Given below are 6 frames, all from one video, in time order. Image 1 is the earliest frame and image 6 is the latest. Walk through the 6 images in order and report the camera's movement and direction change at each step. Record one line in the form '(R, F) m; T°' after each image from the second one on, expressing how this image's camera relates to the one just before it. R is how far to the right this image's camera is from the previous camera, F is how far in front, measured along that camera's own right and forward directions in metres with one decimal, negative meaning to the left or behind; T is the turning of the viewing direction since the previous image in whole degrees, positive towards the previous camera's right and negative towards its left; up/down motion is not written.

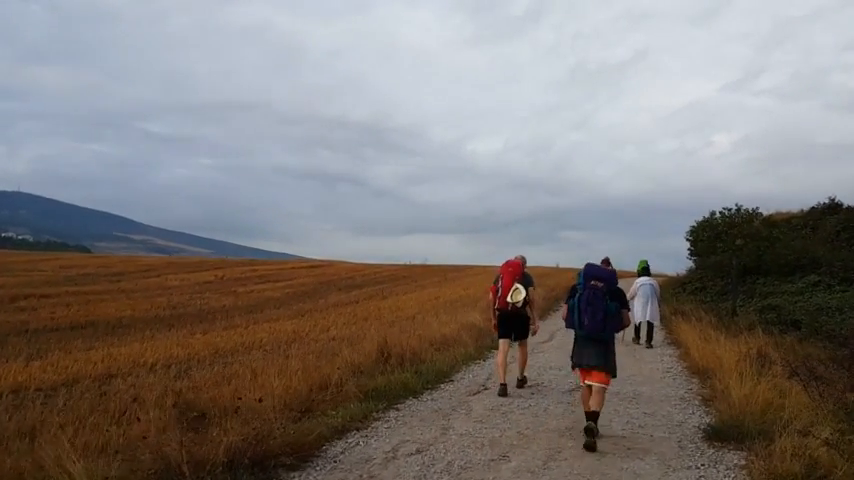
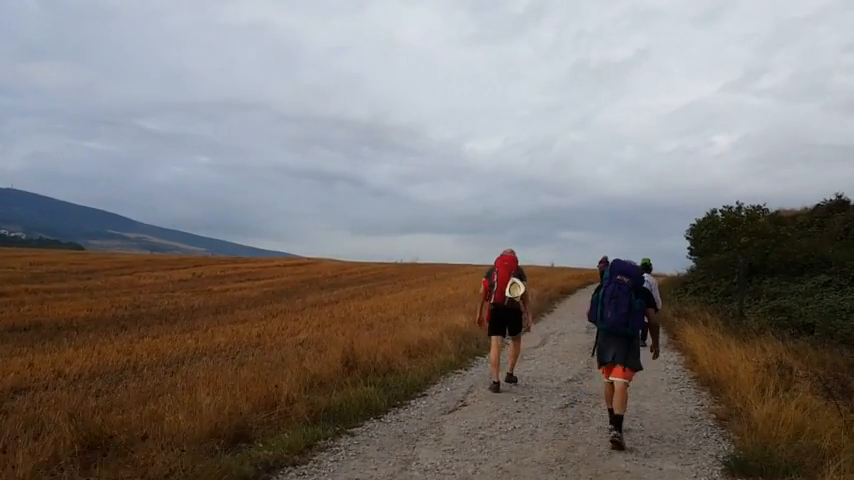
(+0.3, +1.5) m; 0°
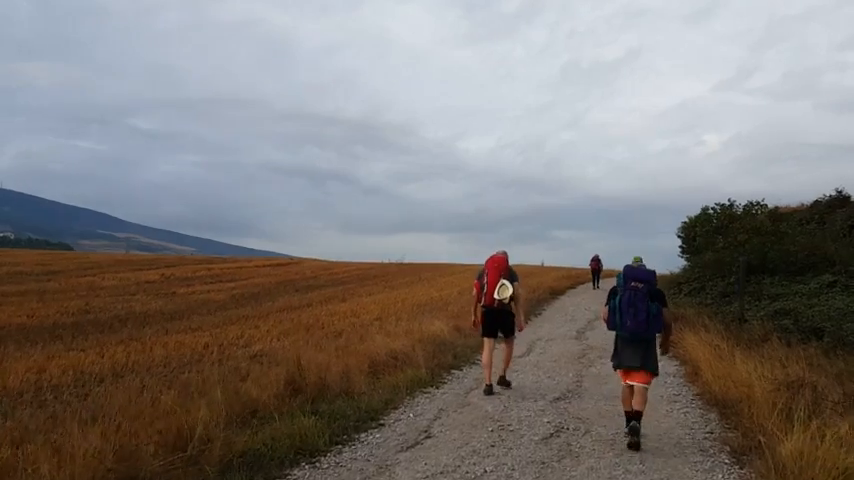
(+0.4, +1.6) m; +1°
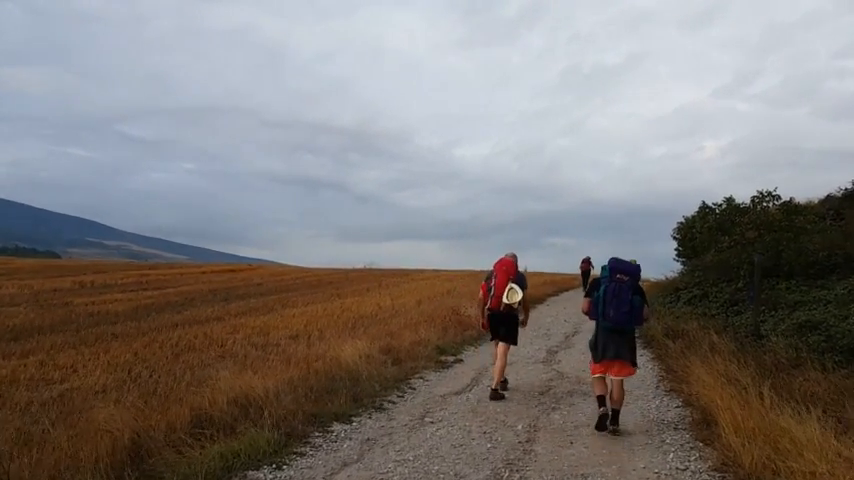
(+1.3, +4.0) m; 0°
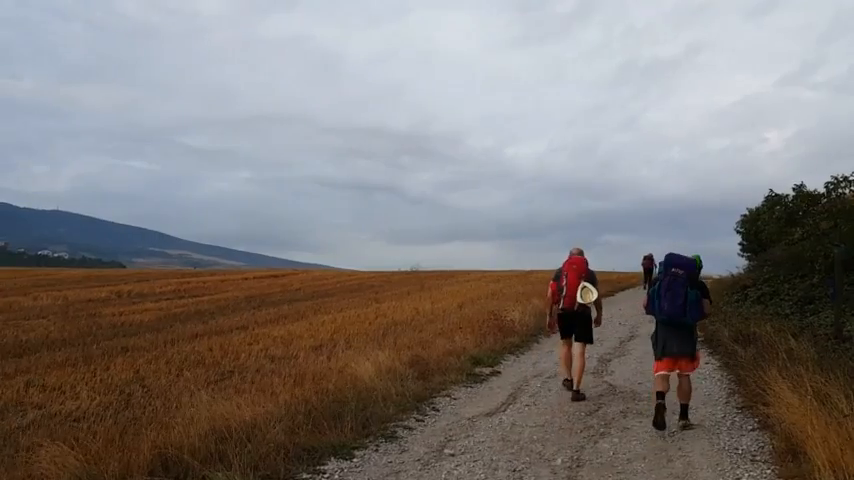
(+0.4, +1.3) m; -4°
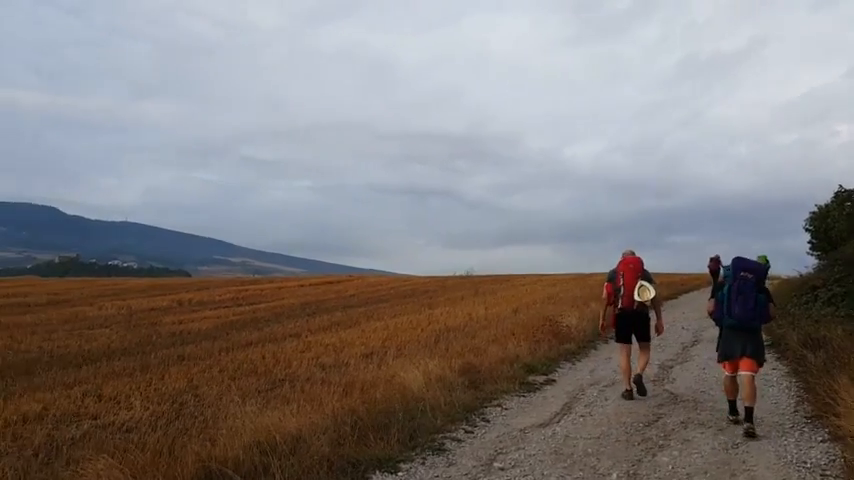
(+0.1, +0.2) m; -4°
